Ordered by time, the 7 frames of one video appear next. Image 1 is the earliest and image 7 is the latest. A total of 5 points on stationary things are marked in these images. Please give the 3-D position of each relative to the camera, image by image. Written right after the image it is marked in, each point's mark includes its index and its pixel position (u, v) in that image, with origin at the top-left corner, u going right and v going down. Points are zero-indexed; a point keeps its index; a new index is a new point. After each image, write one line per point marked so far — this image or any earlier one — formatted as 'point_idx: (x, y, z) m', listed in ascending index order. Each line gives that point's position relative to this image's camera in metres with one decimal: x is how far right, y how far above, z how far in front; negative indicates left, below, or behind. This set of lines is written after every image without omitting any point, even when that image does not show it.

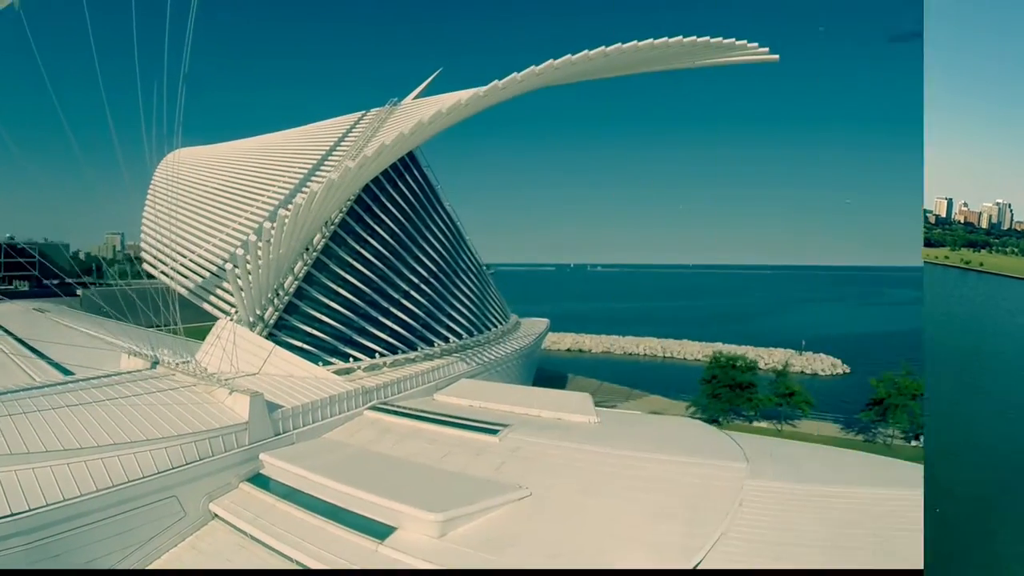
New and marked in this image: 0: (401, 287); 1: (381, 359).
0: (-3.3, +0.1, +16.9) m
1: (-3.5, -1.9, +15.1) m
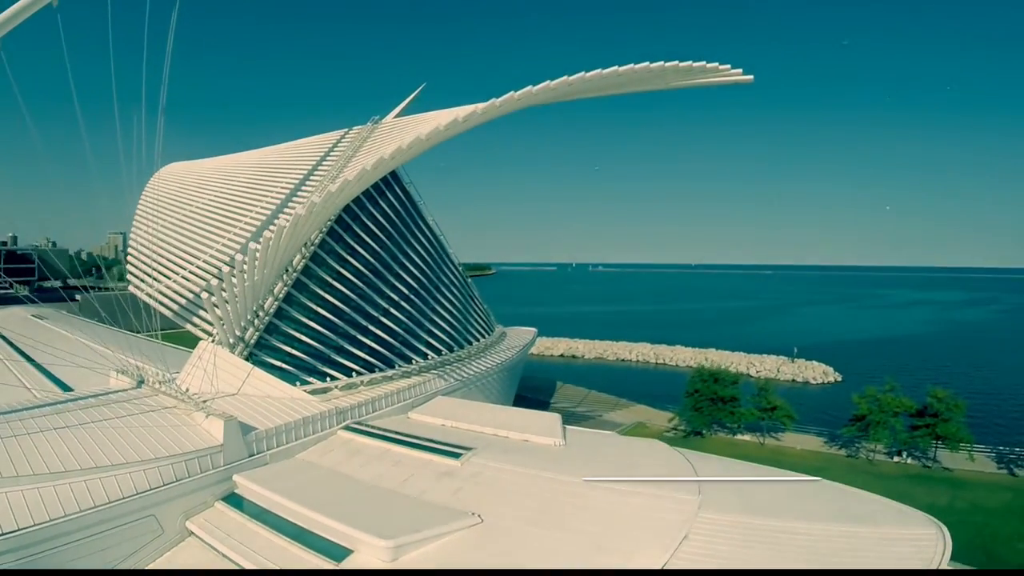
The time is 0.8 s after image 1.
0: (-4.0, -0.5, +17.3) m
1: (-4.2, -2.4, +15.6) m
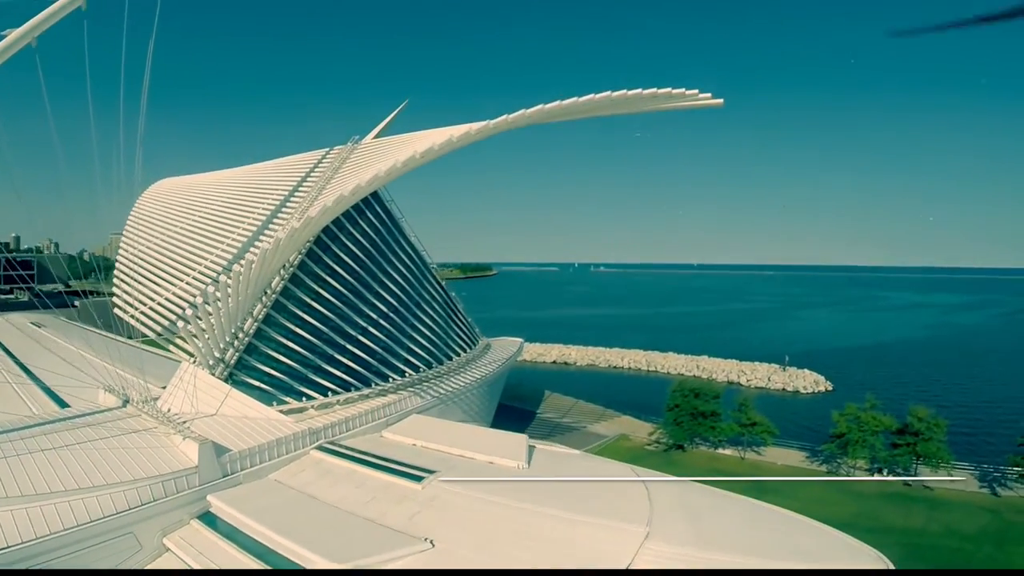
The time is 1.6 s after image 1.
0: (-4.8, -1.1, +17.9) m
1: (-5.0, -3.0, +16.2) m
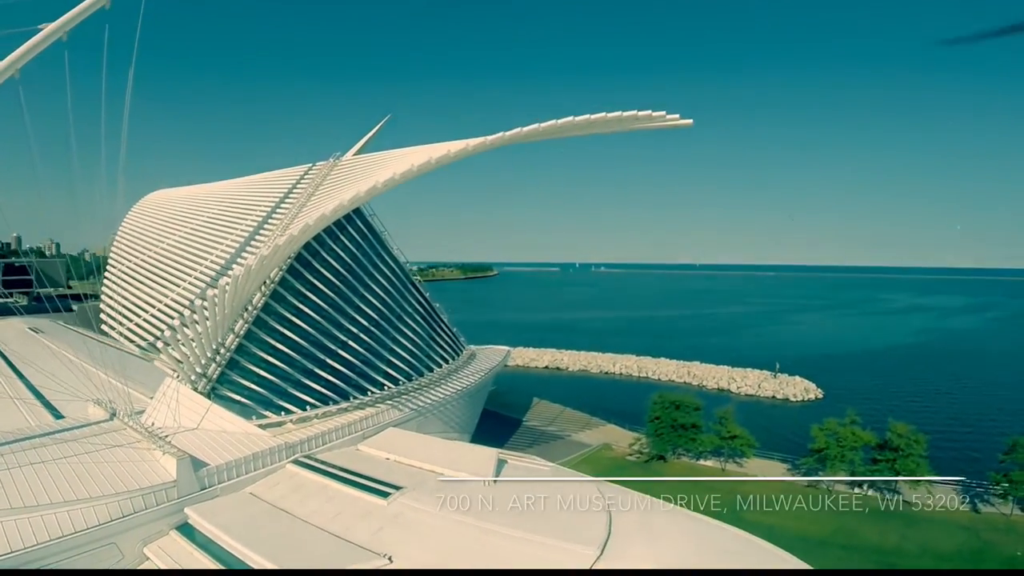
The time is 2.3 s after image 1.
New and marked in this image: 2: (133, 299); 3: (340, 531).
0: (-5.6, -1.6, +18.5) m
1: (-5.8, -3.6, +16.8) m
2: (-12.2, -0.4, +18.5) m
3: (-3.5, -4.9, +11.6) m
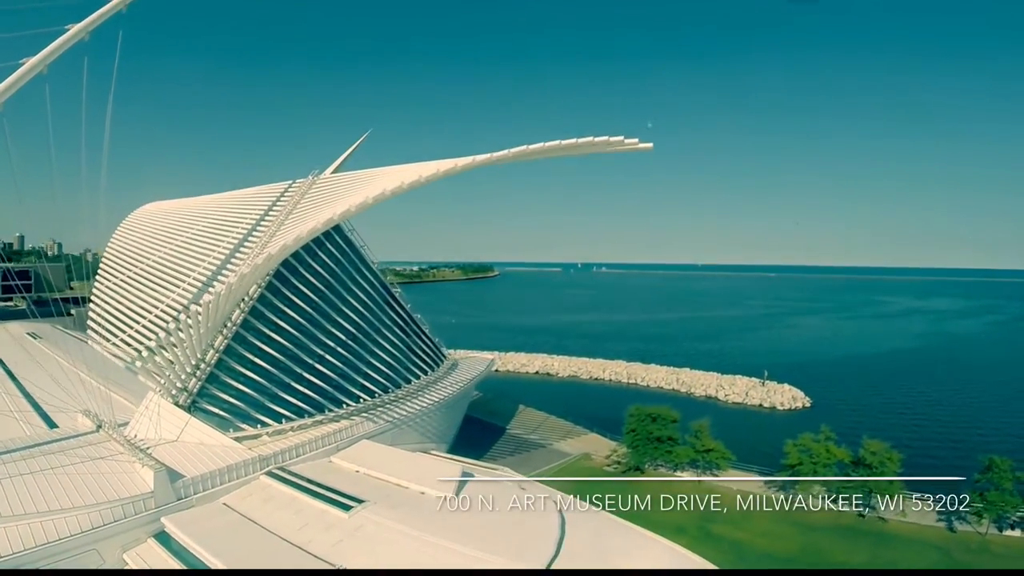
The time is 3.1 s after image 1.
0: (-6.5, -2.2, +19.4) m
1: (-6.8, -4.1, +17.6) m
2: (-13.2, -0.9, +19.4) m
3: (-4.5, -5.5, +12.5) m
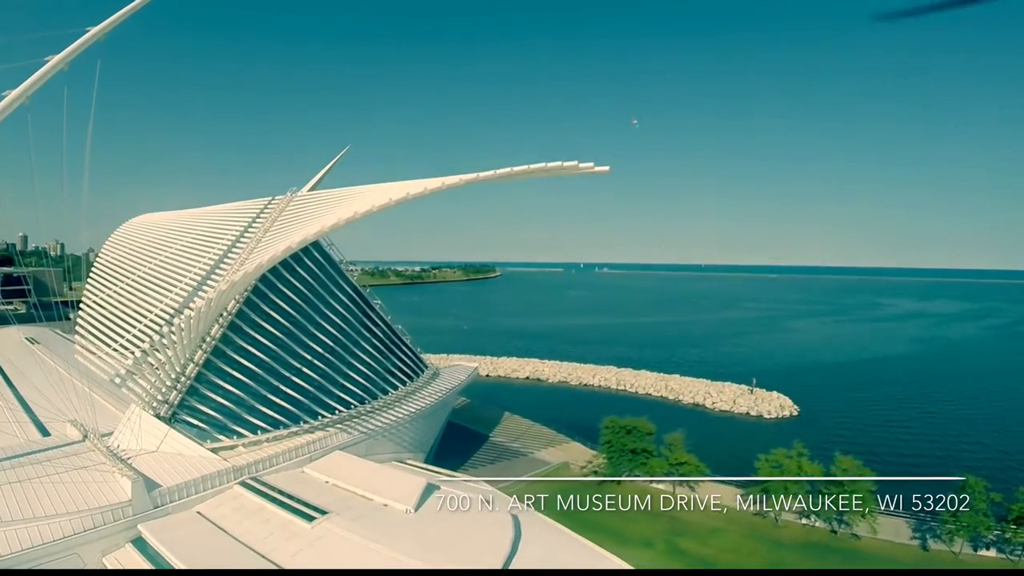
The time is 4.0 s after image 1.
0: (-7.6, -2.7, +20.3) m
1: (-8.0, -4.7, +18.6) m
2: (-14.2, -1.4, +20.4) m
3: (-5.7, -6.1, +13.4) m
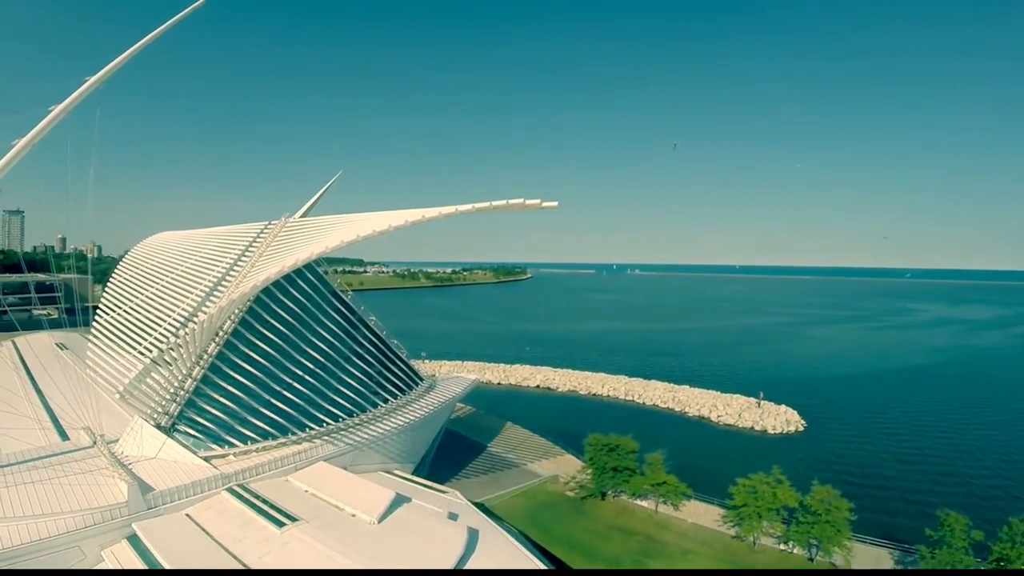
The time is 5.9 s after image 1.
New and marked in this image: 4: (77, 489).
0: (-8.6, -3.5, +22.0) m
1: (-9.0, -5.5, +20.3) m
2: (-15.1, -2.0, +22.5) m
3: (-7.1, -6.9, +15.0) m
4: (-12.8, -5.9, +17.1) m
